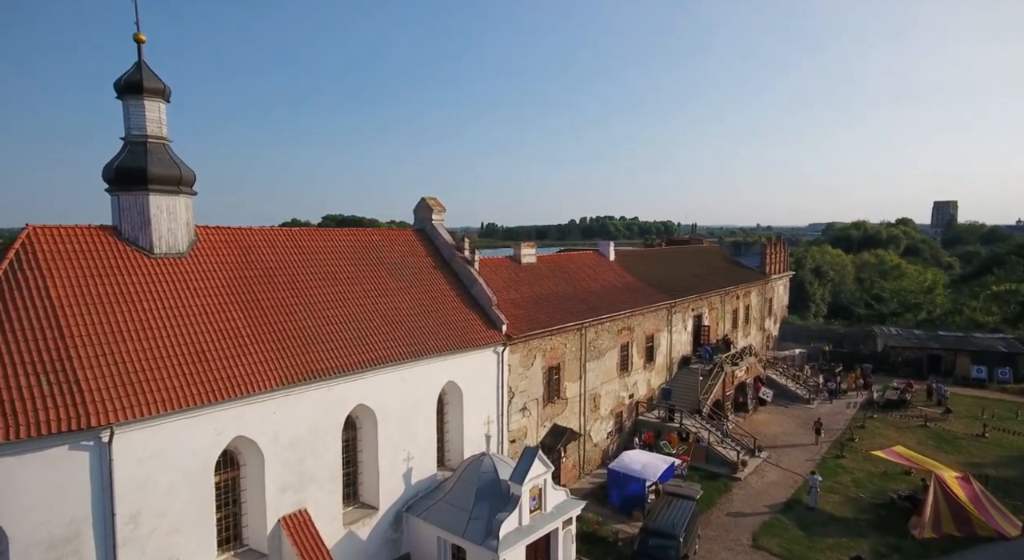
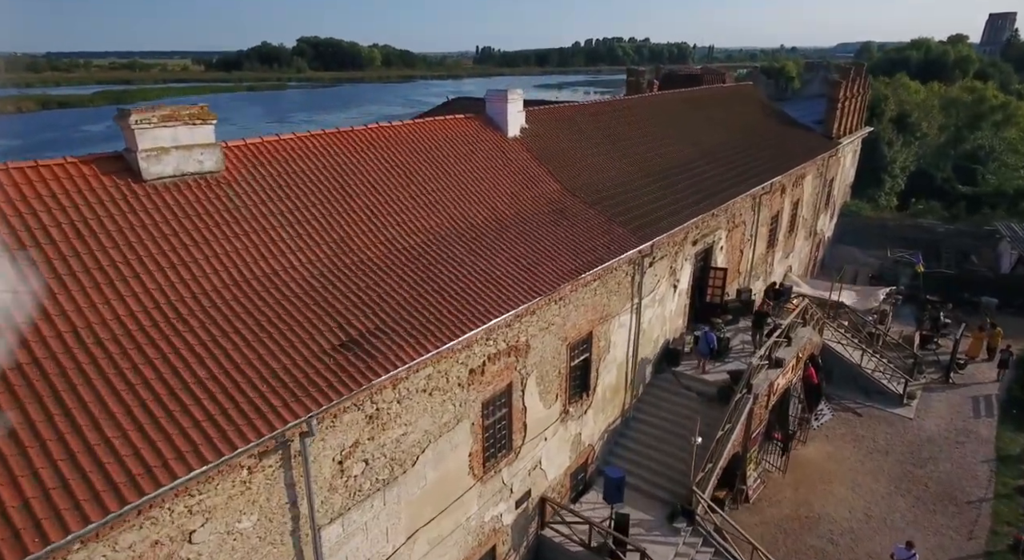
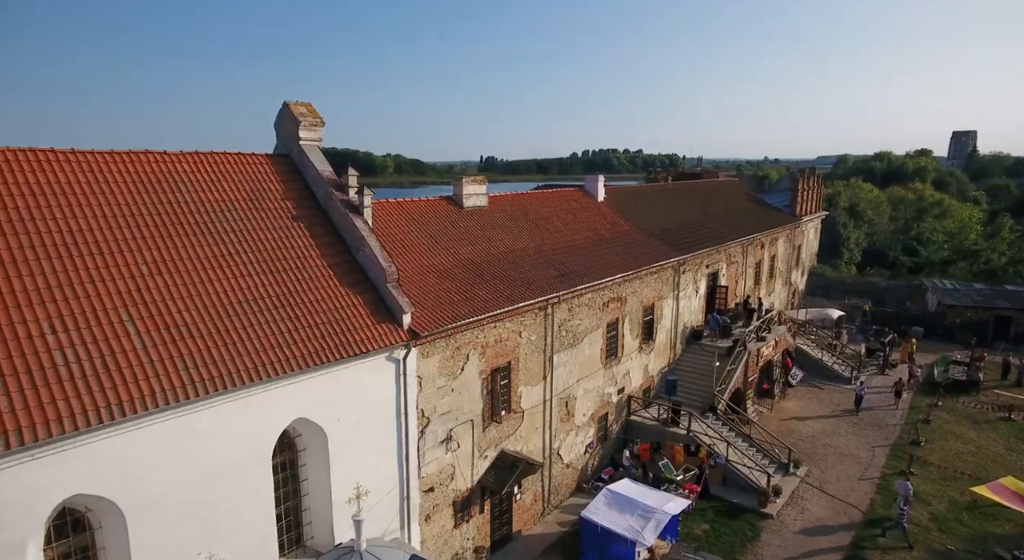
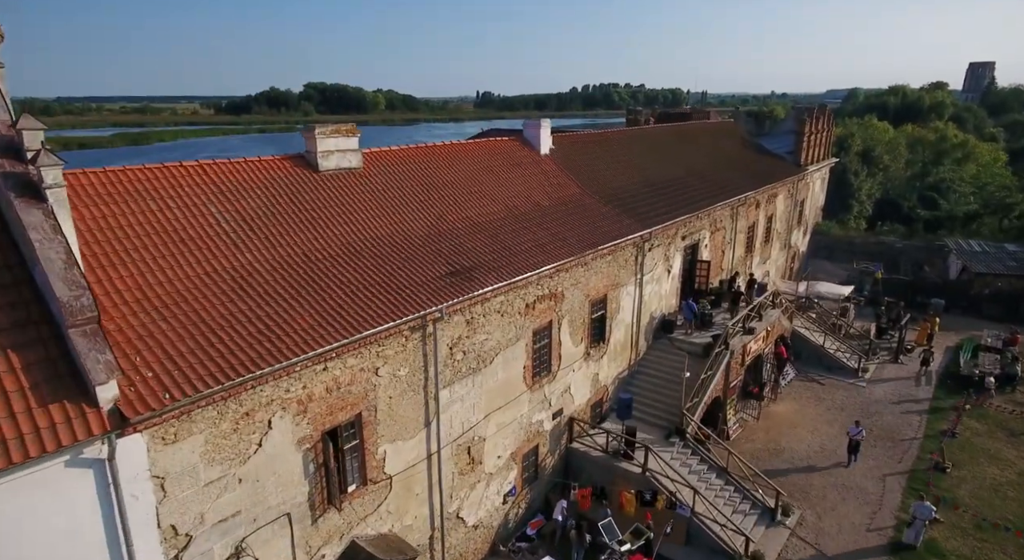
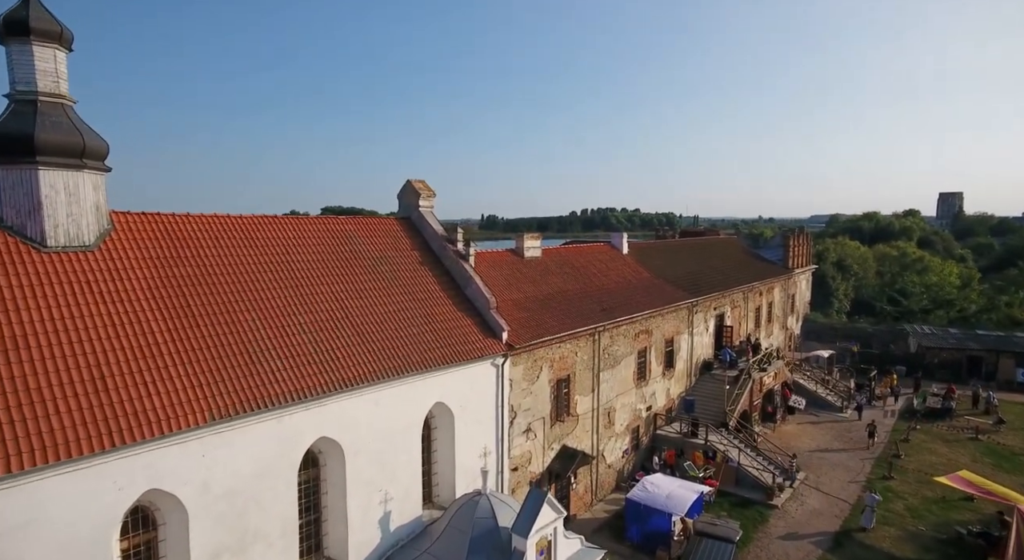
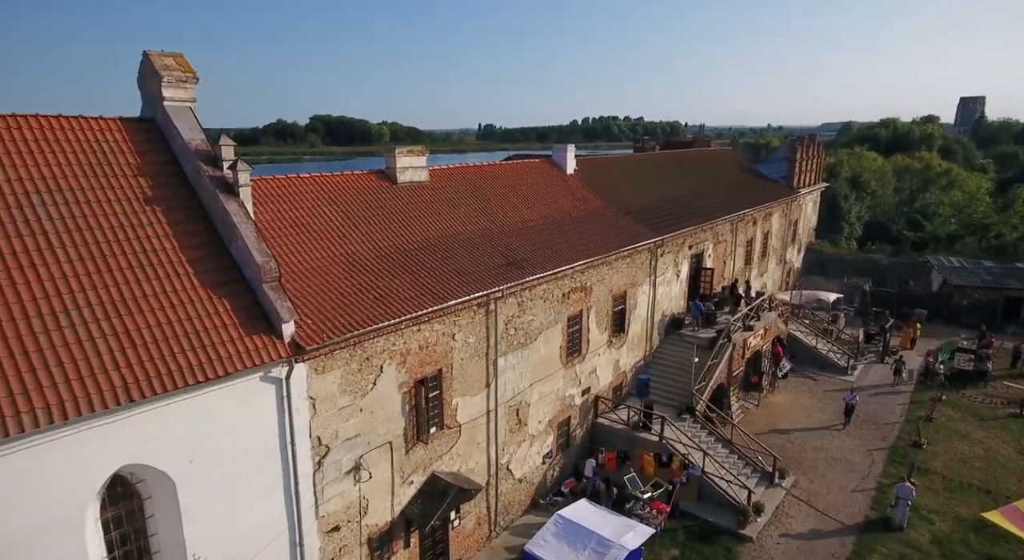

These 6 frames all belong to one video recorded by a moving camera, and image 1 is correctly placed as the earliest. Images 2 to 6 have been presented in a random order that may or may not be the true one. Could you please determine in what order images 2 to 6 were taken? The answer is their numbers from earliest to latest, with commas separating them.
5, 3, 6, 4, 2
